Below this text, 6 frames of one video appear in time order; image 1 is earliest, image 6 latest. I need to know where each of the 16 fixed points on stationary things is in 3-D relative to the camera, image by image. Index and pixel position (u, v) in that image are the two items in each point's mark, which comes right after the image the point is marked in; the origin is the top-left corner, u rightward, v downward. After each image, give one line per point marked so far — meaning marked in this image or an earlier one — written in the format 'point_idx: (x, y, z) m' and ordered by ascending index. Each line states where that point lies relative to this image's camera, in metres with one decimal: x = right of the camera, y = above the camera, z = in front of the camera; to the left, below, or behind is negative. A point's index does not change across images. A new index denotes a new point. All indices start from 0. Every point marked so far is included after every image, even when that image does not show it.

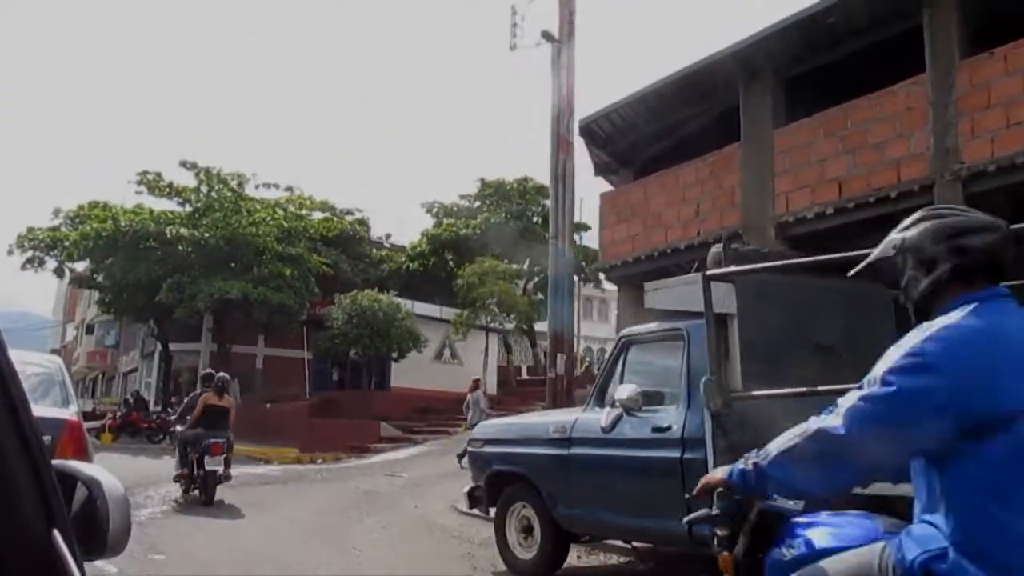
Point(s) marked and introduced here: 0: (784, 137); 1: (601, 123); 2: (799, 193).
0: (+2.7, +1.5, +9.0) m
1: (+1.1, +2.0, +11.0) m
2: (+2.8, +0.9, +8.8) m
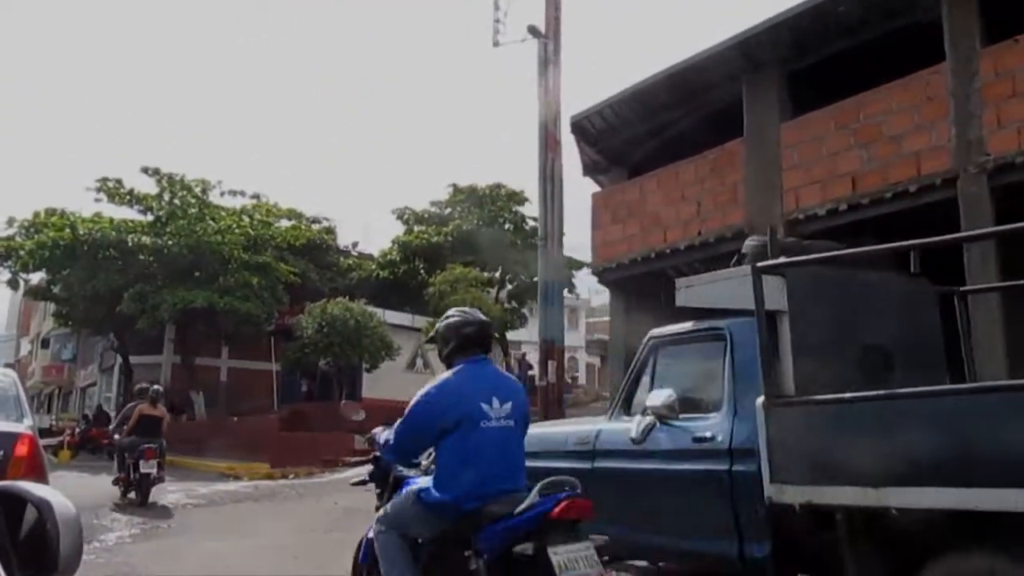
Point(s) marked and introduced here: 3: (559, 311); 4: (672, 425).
0: (+2.6, +1.5, +8.6) m
1: (+0.9, +2.0, +10.6) m
2: (+2.7, +0.9, +8.4) m
3: (+0.6, -0.3, +11.4) m
4: (+0.9, -0.7, +4.9) m
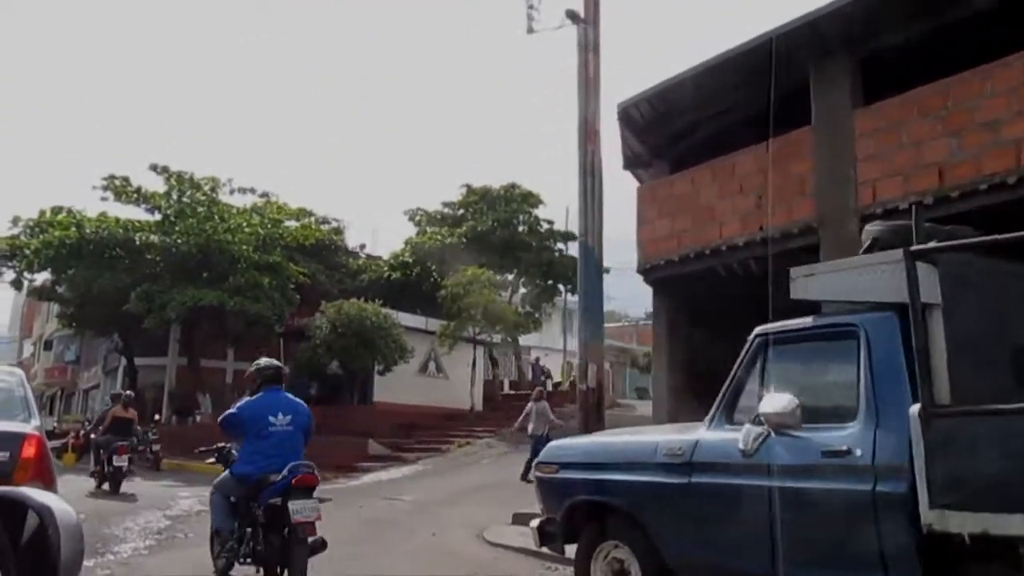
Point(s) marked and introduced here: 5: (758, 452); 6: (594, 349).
0: (+3.1, +1.5, +8.0) m
1: (+1.4, +2.0, +9.9) m
2: (+3.2, +0.9, +7.8) m
3: (+1.0, -0.3, +10.7) m
4: (+1.3, -0.7, +4.2) m
5: (+1.2, -0.8, +4.4) m
6: (+0.9, -0.7, +10.6) m
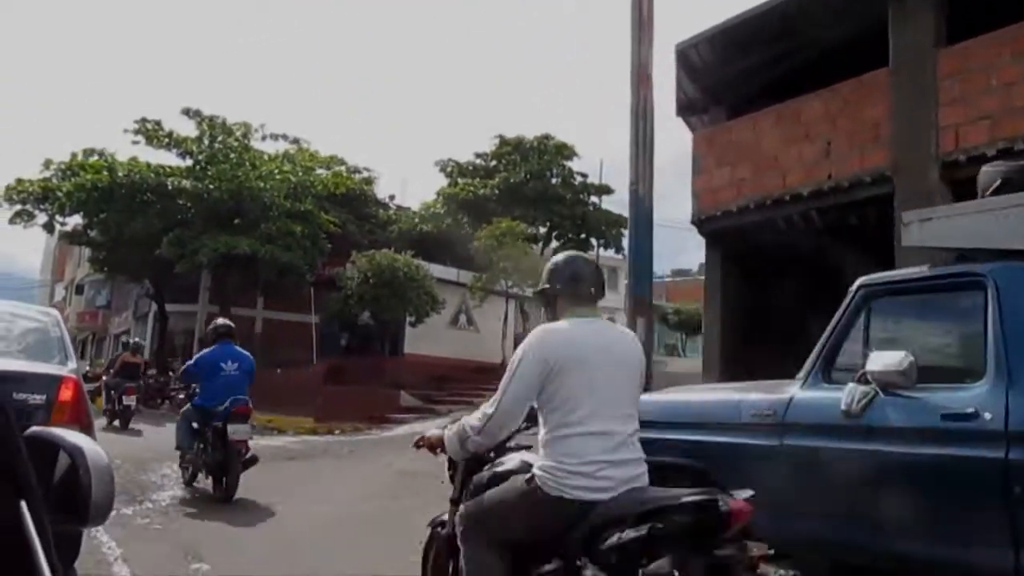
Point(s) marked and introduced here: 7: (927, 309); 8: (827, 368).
0: (+3.6, +1.9, +7.4) m
1: (+1.9, +2.5, +9.4) m
2: (+3.6, +1.3, +7.2) m
3: (+1.5, +0.2, +10.3) m
4: (+1.6, -0.4, +3.8) m
5: (+1.5, -0.6, +4.0) m
6: (+1.5, -0.2, +10.2) m
7: (+1.9, -0.1, +4.1) m
8: (+1.5, -0.4, +4.4) m
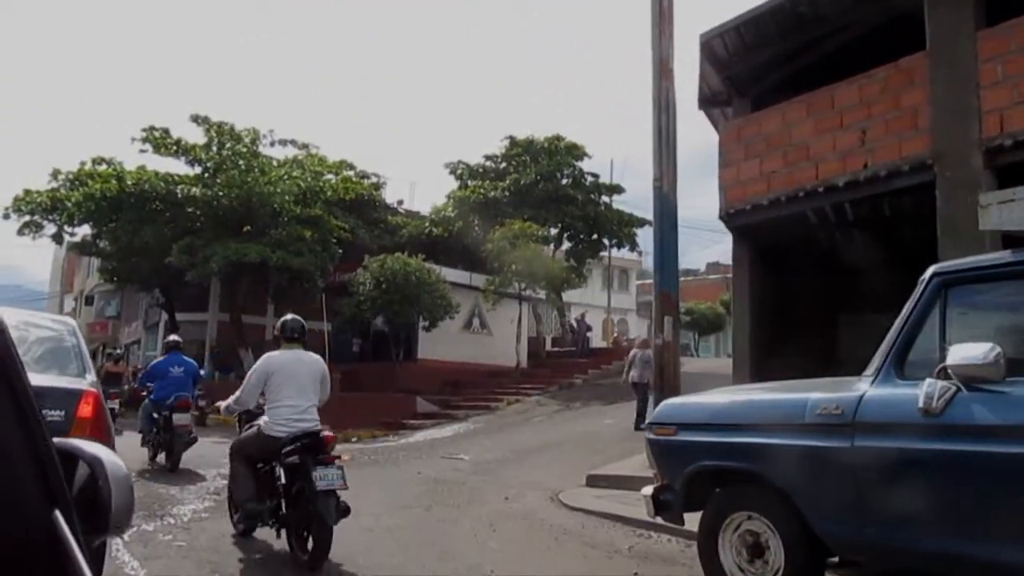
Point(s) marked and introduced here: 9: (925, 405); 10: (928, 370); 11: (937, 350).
0: (+3.8, +1.9, +7.1) m
1: (+2.1, +2.5, +9.1) m
2: (+3.8, +1.4, +6.9) m
3: (+1.8, +0.3, +10.0) m
4: (+1.9, -0.4, +3.5) m
5: (+1.8, -0.5, +3.7) m
6: (+1.7, -0.2, +9.9) m
7: (+2.1, 0.0, +3.8) m
8: (+1.7, -0.3, +4.1) m
9: (+1.7, -0.5, +3.8) m
10: (+1.8, -0.4, +4.0) m
11: (+1.9, -0.3, +4.0) m
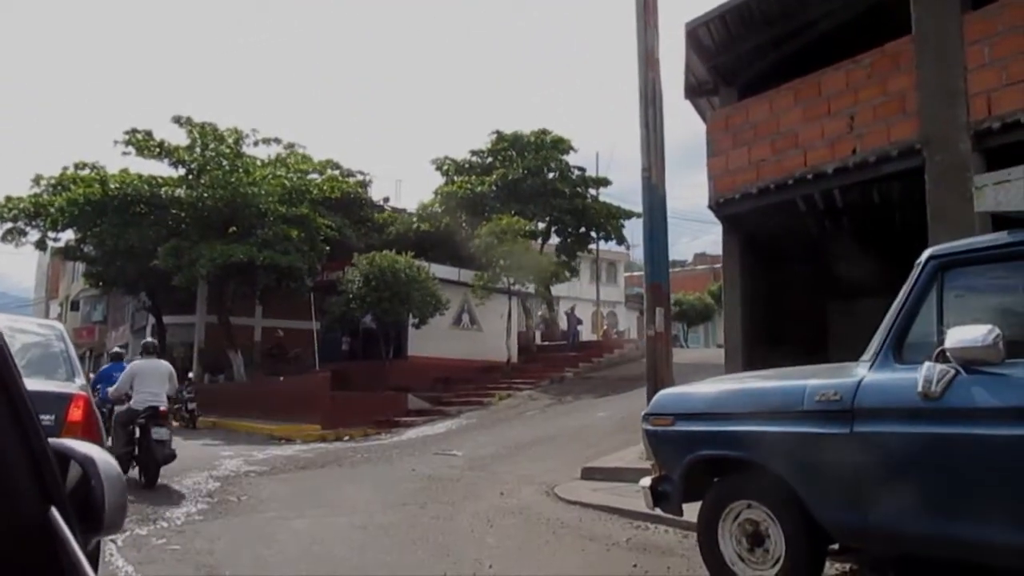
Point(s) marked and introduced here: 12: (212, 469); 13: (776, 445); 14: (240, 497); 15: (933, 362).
0: (+3.7, +2.1, +7.1) m
1: (+2.0, +2.6, +9.1) m
2: (+3.7, +1.5, +6.9) m
3: (+1.7, +0.4, +10.0) m
4: (+1.9, -0.3, +3.5) m
5: (+1.7, -0.4, +3.7) m
6: (+1.6, -0.1, +9.9) m
7: (+2.0, 0.0, +3.8) m
8: (+1.7, -0.3, +4.1) m
9: (+1.7, -0.4, +3.8) m
10: (+1.8, -0.3, +4.0) m
11: (+1.9, -0.2, +4.0) m
12: (-3.7, -2.2, +11.3) m
13: (+1.3, -0.7, +4.4) m
14: (-2.7, -2.0, +9.0) m
15: (+1.7, -0.3, +3.8) m
